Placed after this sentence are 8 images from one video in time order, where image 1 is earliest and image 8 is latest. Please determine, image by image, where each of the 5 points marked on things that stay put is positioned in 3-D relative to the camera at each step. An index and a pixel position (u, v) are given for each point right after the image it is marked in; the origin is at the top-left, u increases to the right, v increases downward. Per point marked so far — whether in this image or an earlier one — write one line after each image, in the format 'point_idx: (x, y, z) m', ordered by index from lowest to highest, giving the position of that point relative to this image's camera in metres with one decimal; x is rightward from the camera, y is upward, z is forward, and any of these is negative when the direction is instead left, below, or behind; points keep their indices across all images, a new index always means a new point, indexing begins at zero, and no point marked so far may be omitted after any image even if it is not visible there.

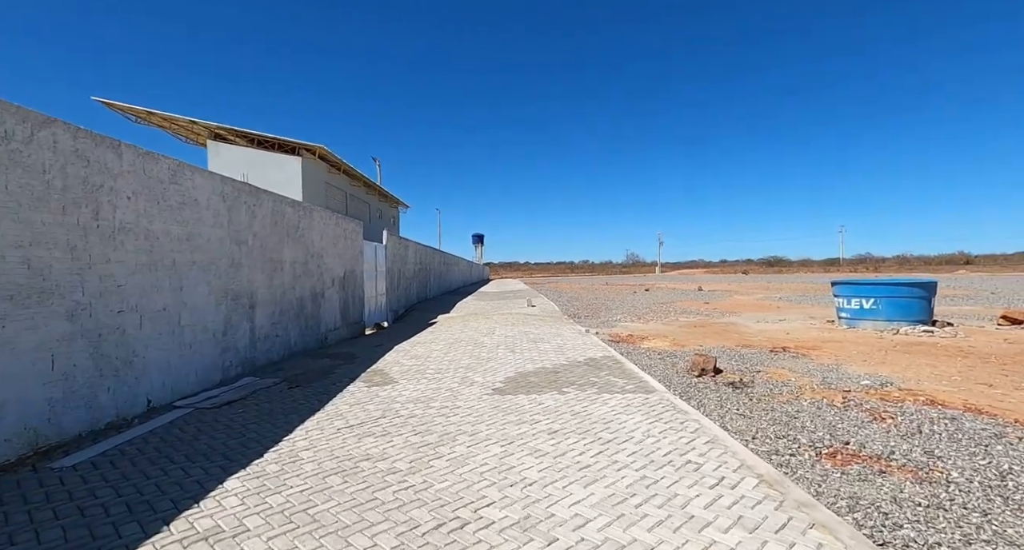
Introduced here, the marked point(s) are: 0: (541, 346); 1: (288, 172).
0: (+0.5, -1.2, +7.4) m
1: (-7.0, +3.2, +13.5) m
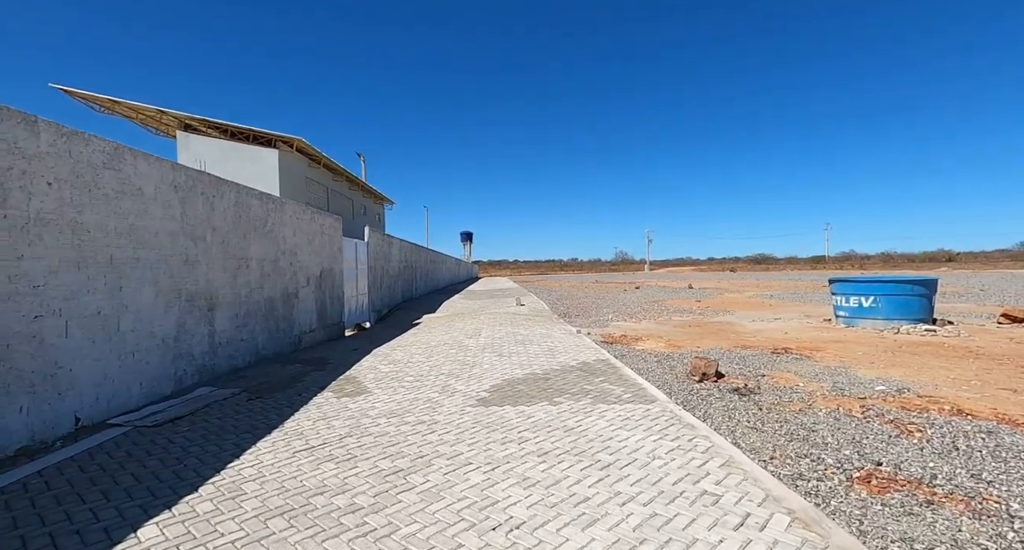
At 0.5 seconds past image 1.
0: (+0.3, -1.2, +6.9) m
1: (-7.3, +3.2, +12.9) m
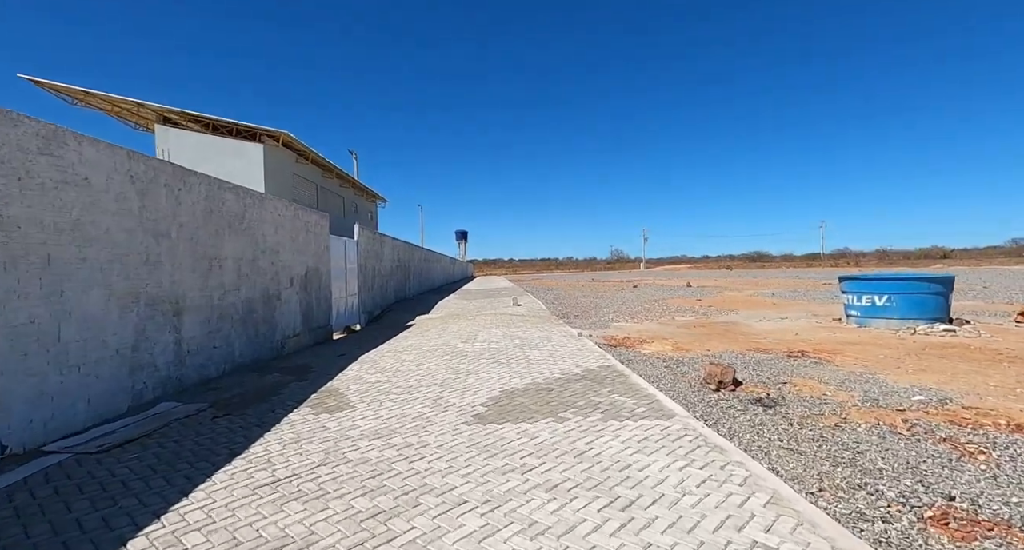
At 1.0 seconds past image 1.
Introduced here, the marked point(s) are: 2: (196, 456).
0: (+0.3, -1.2, +6.4) m
1: (-7.4, +3.2, +12.3) m
2: (-2.3, -1.3, +3.2) m
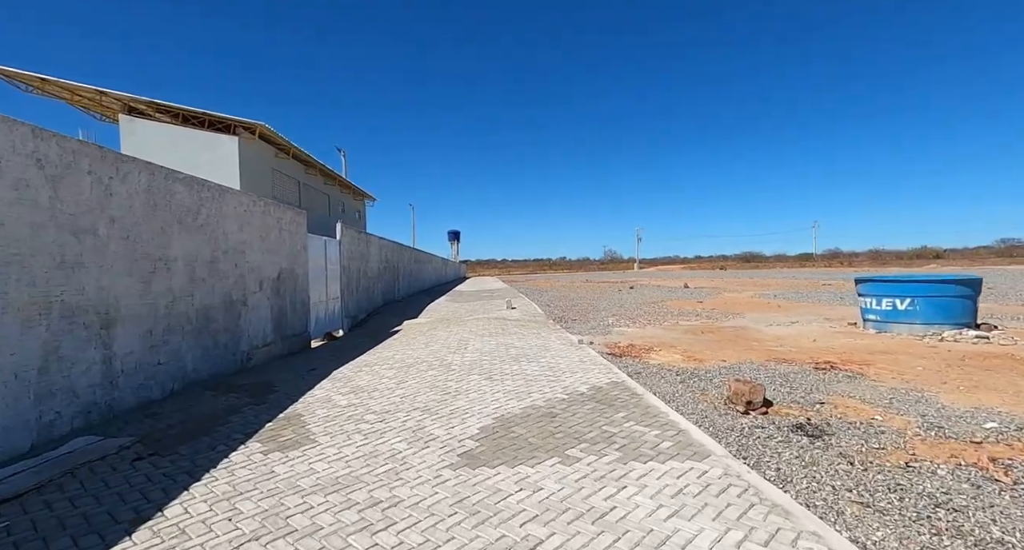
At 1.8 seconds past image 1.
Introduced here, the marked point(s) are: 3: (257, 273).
0: (+0.2, -1.2, +5.7) m
1: (-7.6, +3.2, +11.4) m
2: (-2.3, -1.4, +2.4) m
3: (-4.1, 0.0, +7.0) m
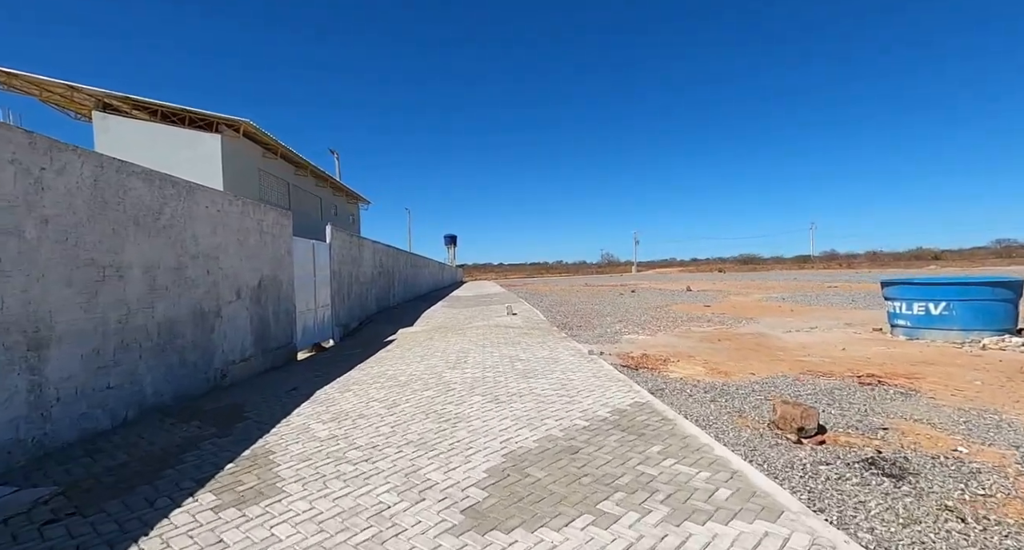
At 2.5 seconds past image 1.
0: (+0.3, -1.3, +5.0) m
1: (-7.6, +3.0, +10.7) m
2: (-2.2, -1.4, +1.7) m
3: (-4.1, -0.1, +6.3) m
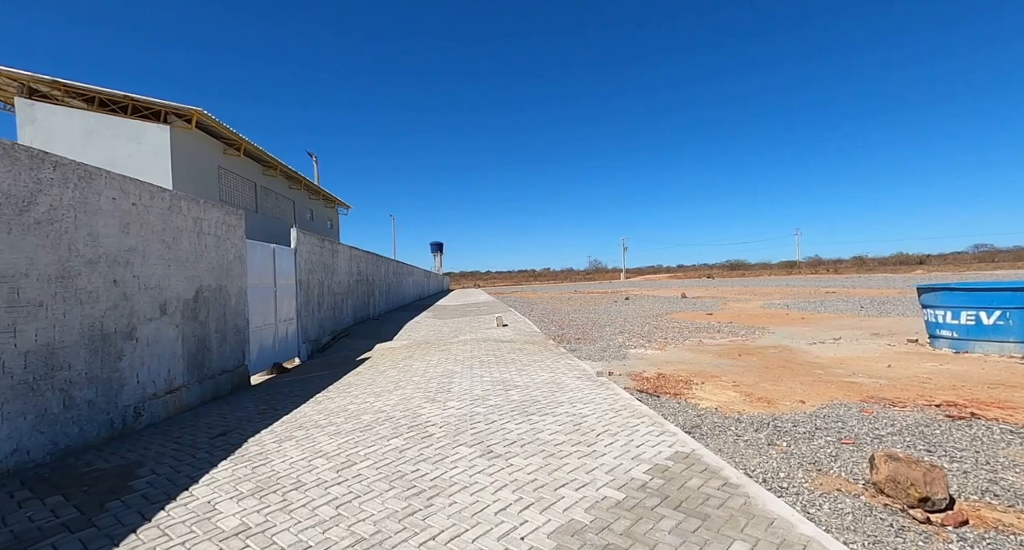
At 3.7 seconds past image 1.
0: (+0.3, -1.3, +3.8) m
1: (-7.8, +2.8, +9.4) m
2: (-2.1, -1.4, +0.4) m
3: (-4.1, -0.2, +5.1) m
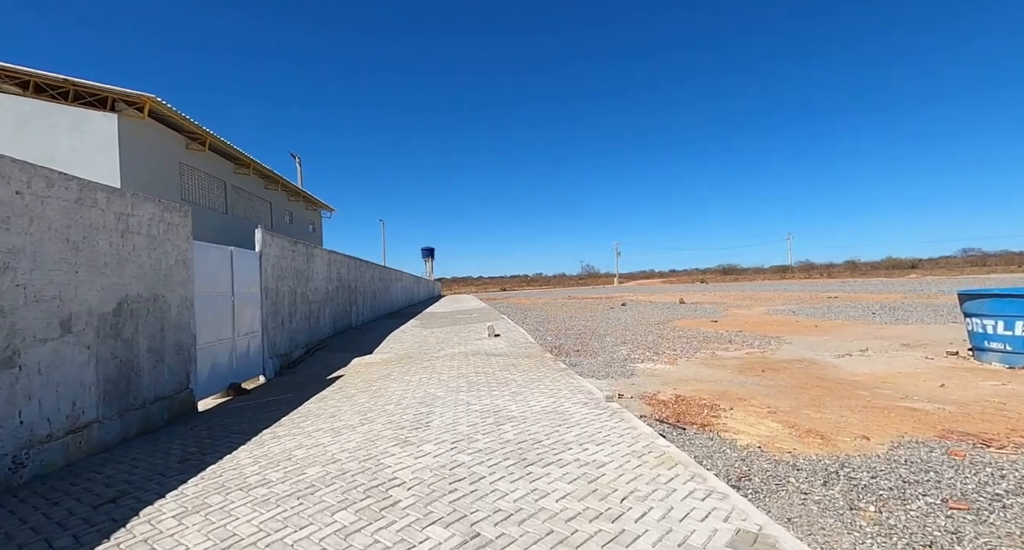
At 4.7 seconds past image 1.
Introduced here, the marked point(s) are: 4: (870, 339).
0: (+0.2, -1.4, +2.9) m
1: (-8.0, +2.6, +8.3) m
2: (-2.1, -1.5, -0.6) m
3: (-4.2, -0.3, +4.0) m
4: (+7.7, -1.4, +9.5) m
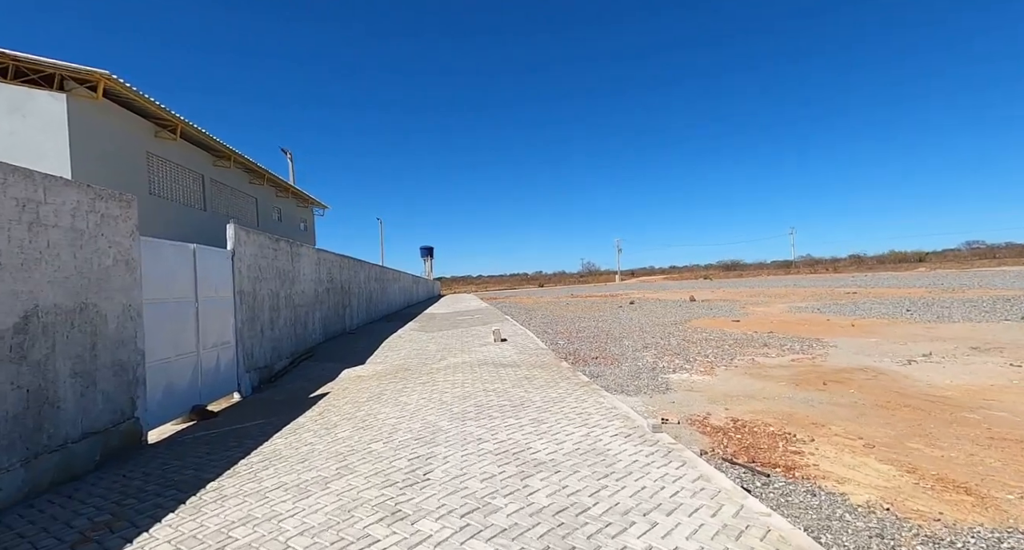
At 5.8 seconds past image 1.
0: (+0.4, -1.4, +1.8) m
1: (-7.8, +2.6, +7.2) m
2: (-1.9, -1.5, -1.7) m
3: (-4.0, -0.3, +2.9) m
4: (+7.9, -1.3, +8.4) m
